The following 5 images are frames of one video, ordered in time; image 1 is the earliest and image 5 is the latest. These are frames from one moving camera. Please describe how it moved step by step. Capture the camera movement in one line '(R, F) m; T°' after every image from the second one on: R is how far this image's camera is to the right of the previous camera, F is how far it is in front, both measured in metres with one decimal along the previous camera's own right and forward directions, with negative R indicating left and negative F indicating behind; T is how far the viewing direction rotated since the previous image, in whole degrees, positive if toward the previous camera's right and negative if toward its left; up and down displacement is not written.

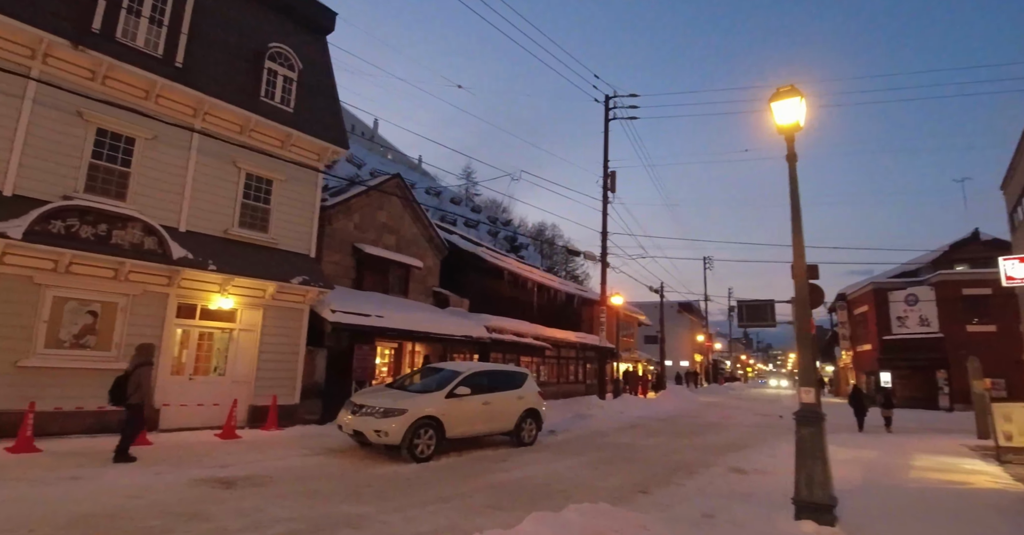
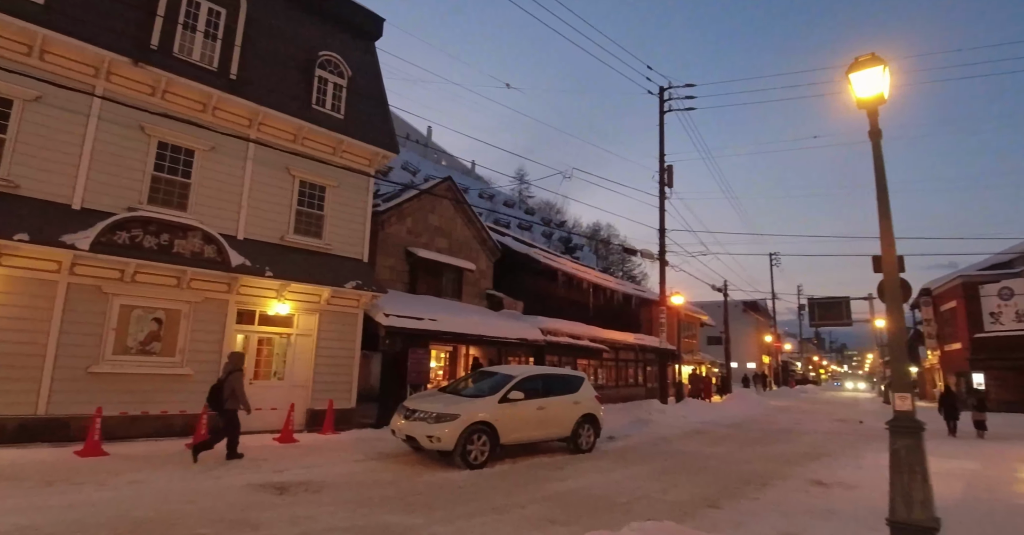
(+0.1, +0.4) m; -6°
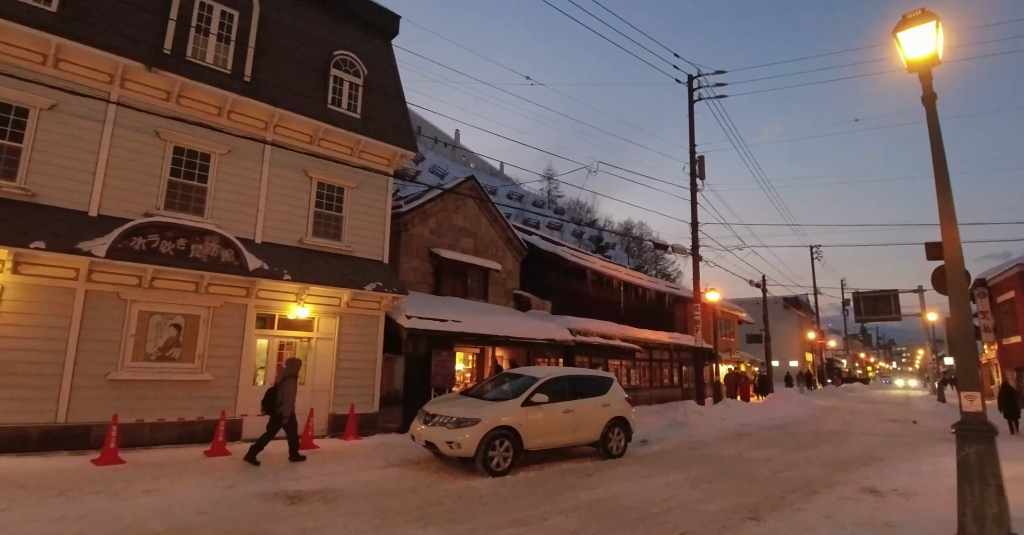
(+0.2, +0.5) m; -3°
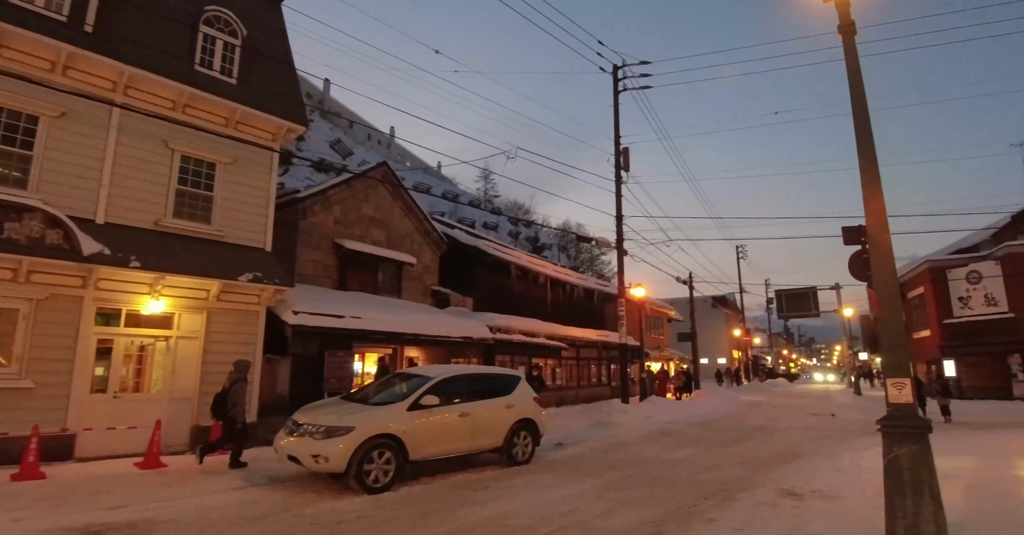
(+0.9, +1.2) m; +6°
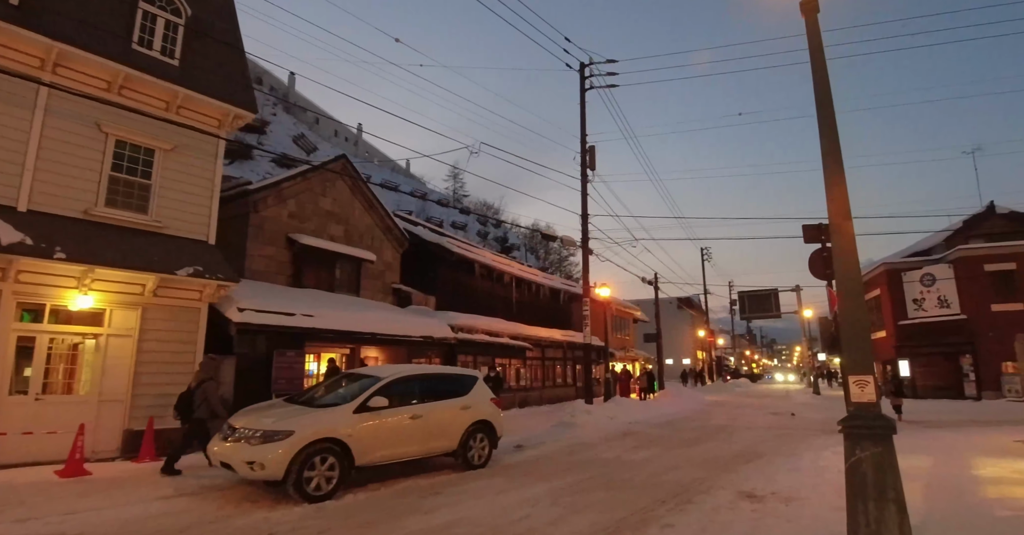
(+0.2, +0.4) m; +3°
